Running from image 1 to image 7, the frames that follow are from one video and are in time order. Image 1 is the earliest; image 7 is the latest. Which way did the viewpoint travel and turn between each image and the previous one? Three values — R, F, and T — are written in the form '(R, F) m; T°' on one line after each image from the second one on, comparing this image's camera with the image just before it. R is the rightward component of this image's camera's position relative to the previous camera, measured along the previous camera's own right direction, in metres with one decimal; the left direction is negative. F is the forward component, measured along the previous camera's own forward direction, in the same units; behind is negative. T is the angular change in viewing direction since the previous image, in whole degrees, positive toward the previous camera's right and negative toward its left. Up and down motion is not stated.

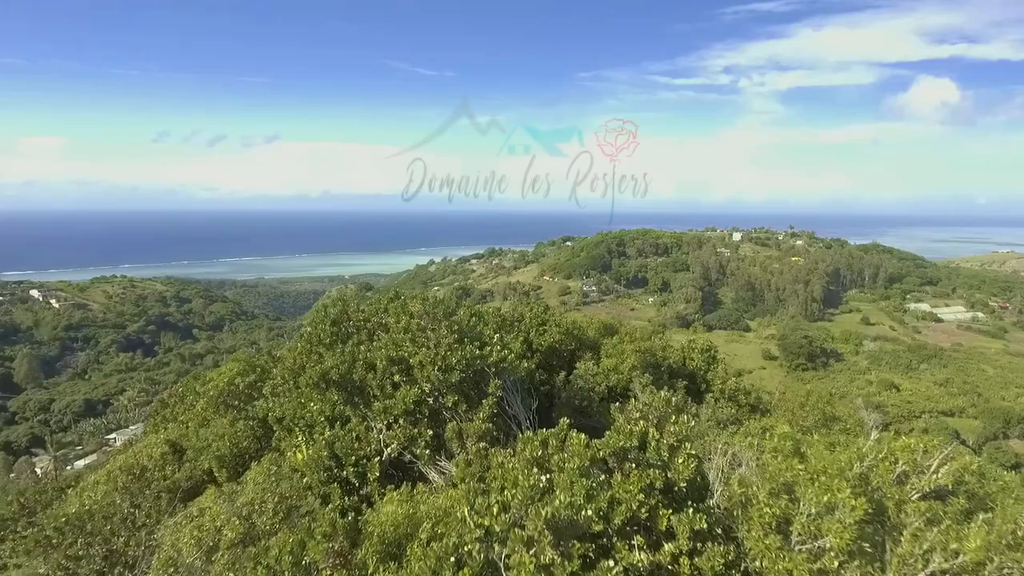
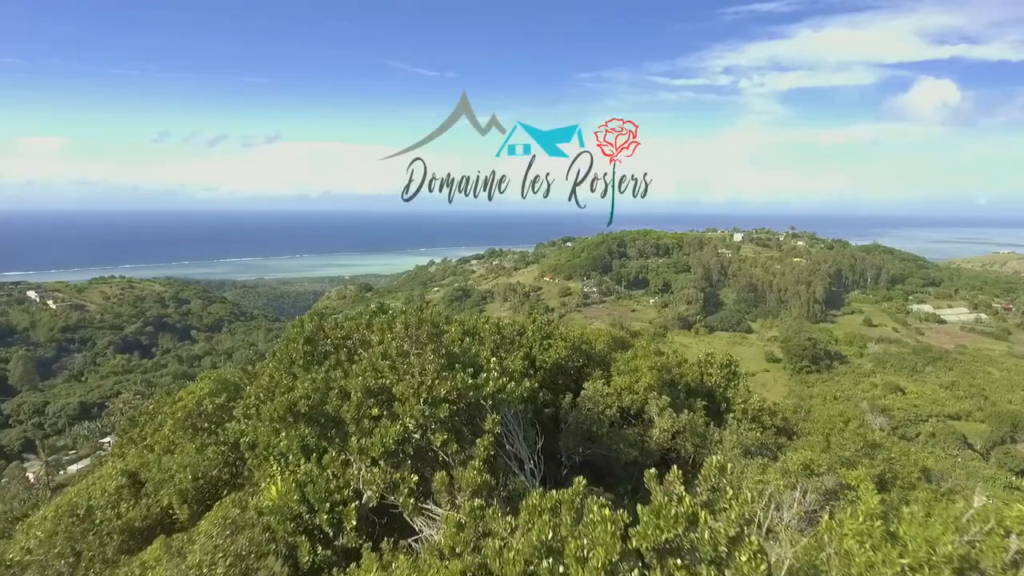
(0.0, +0.7) m; 0°
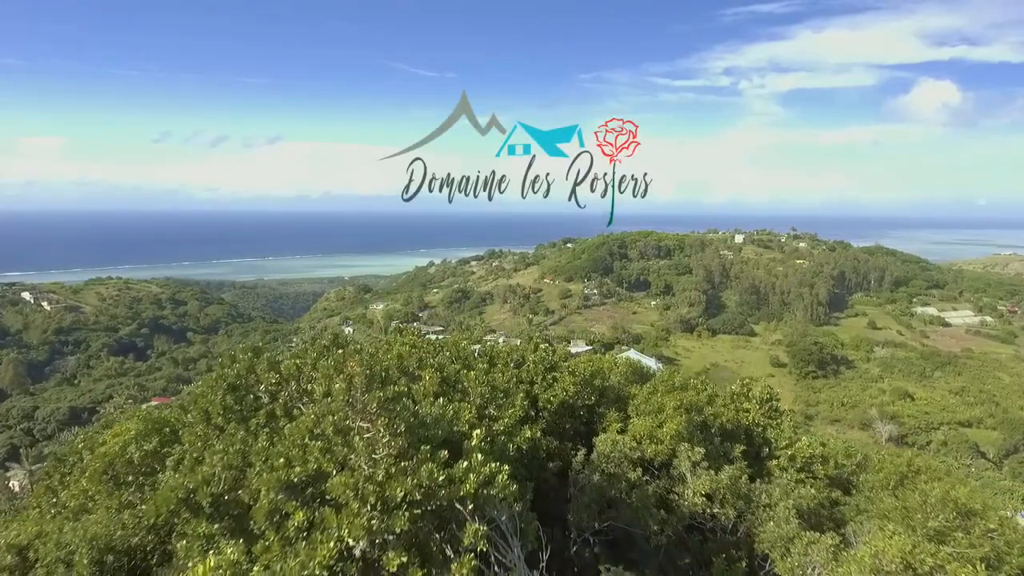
(0.0, +1.2) m; 0°
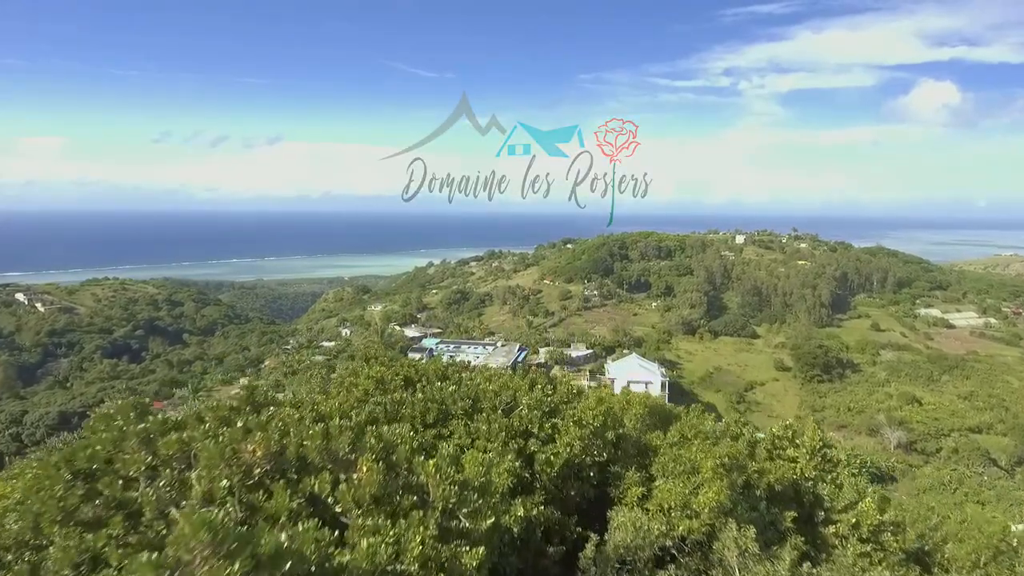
(+0.1, +1.1) m; 0°
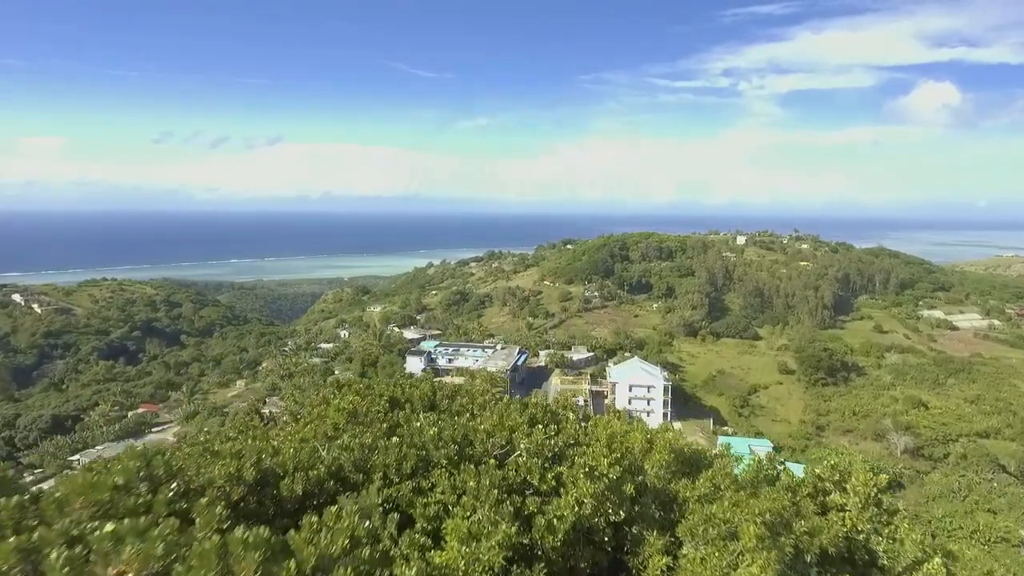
(0.0, +0.7) m; 0°
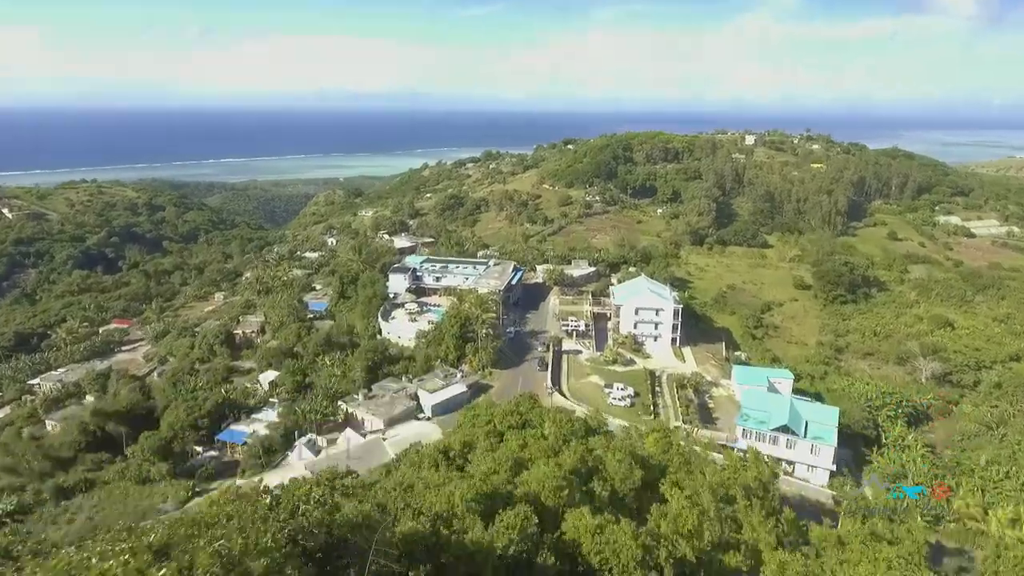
(+0.3, +4.6) m; 0°
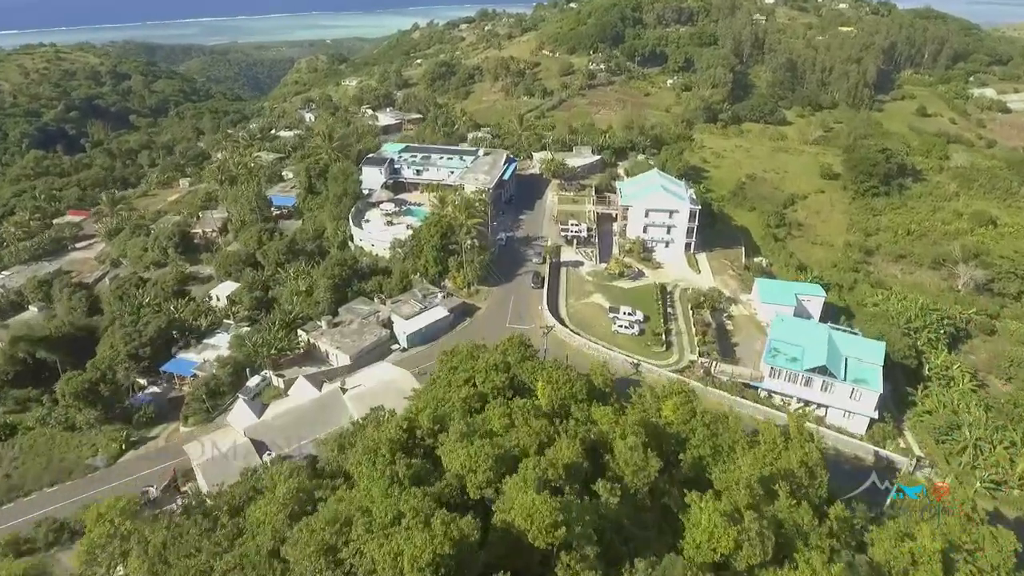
(+0.4, +4.4) m; 0°
